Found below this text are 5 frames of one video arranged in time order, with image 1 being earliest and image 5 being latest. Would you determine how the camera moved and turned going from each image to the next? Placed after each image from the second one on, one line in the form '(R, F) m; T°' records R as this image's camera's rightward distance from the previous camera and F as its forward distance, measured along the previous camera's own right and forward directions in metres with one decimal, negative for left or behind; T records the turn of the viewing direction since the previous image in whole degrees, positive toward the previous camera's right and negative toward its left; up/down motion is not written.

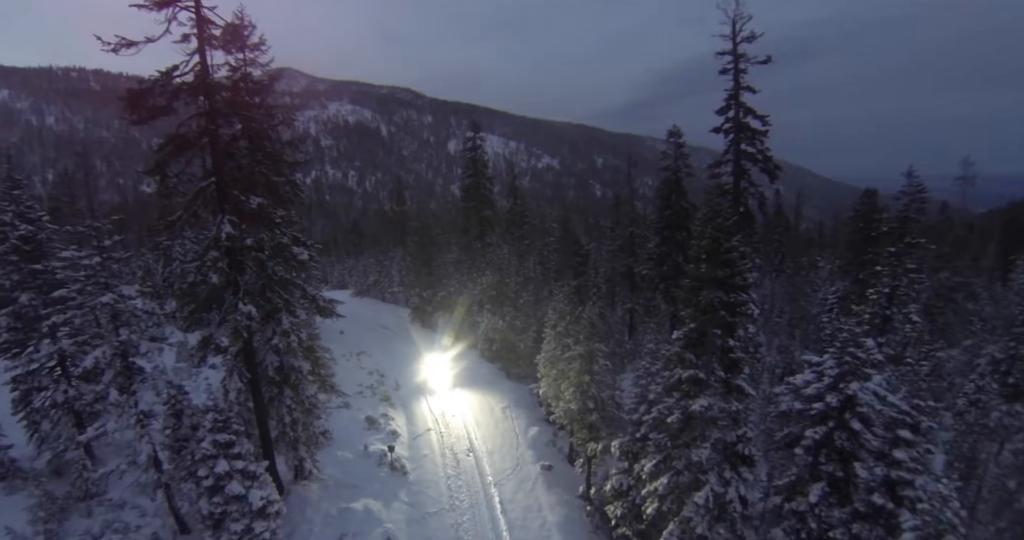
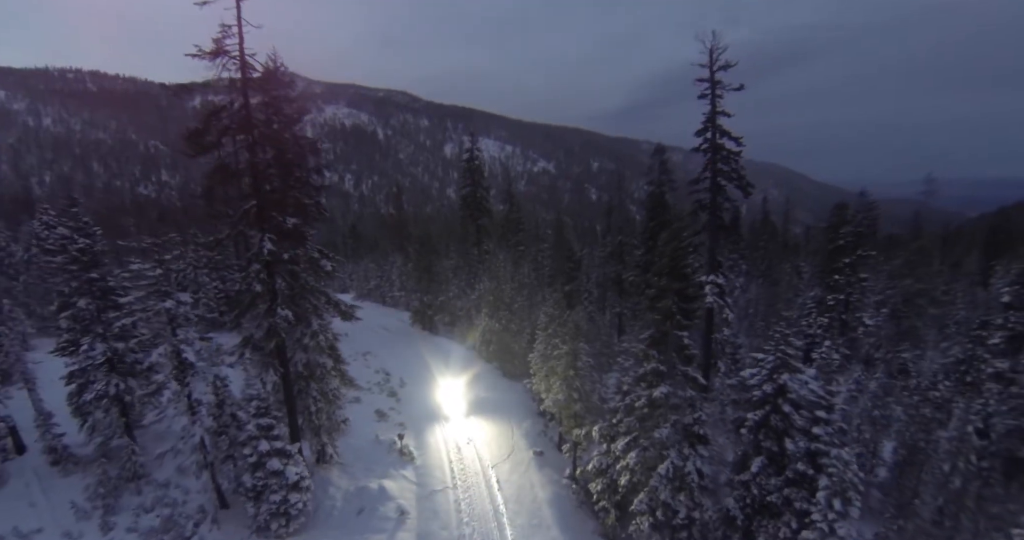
(0.0, -2.6) m; 0°
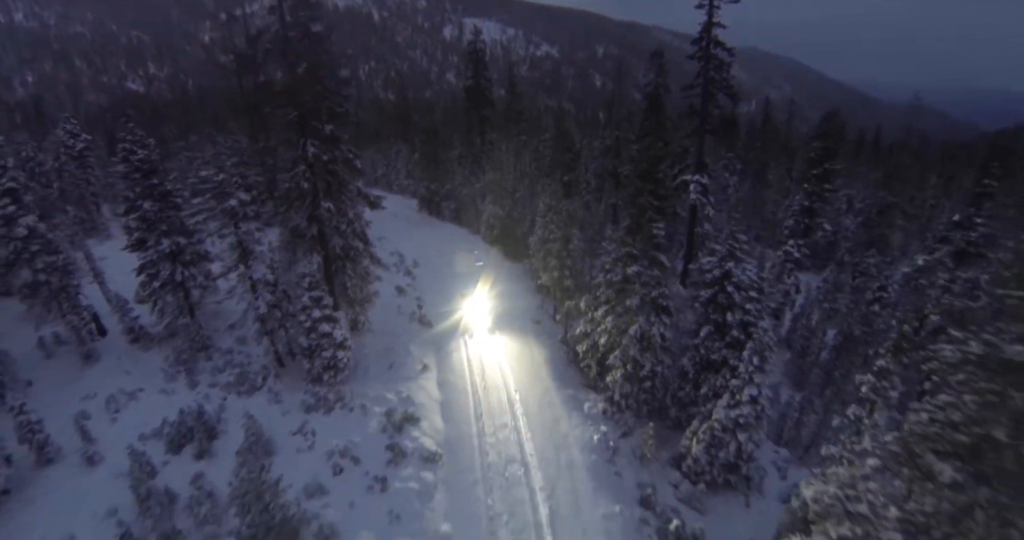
(0.0, -3.3) m; 0°
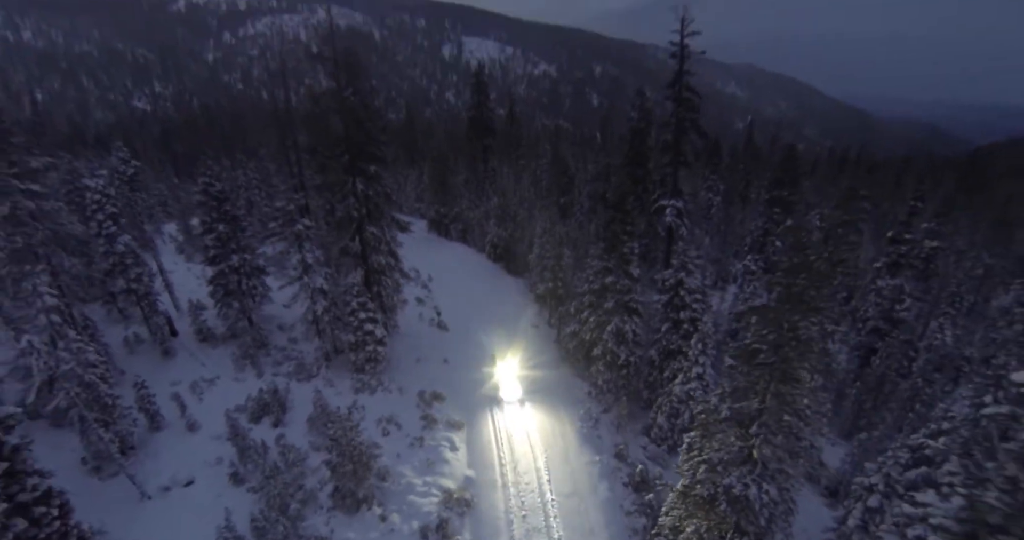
(-0.3, -5.5) m; 0°
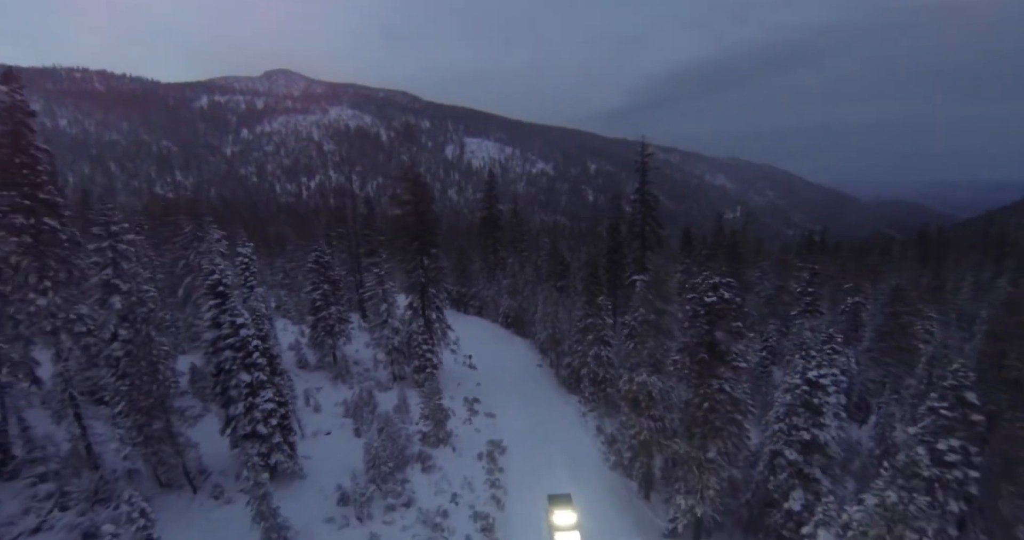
(-1.5, -12.8) m; 0°
